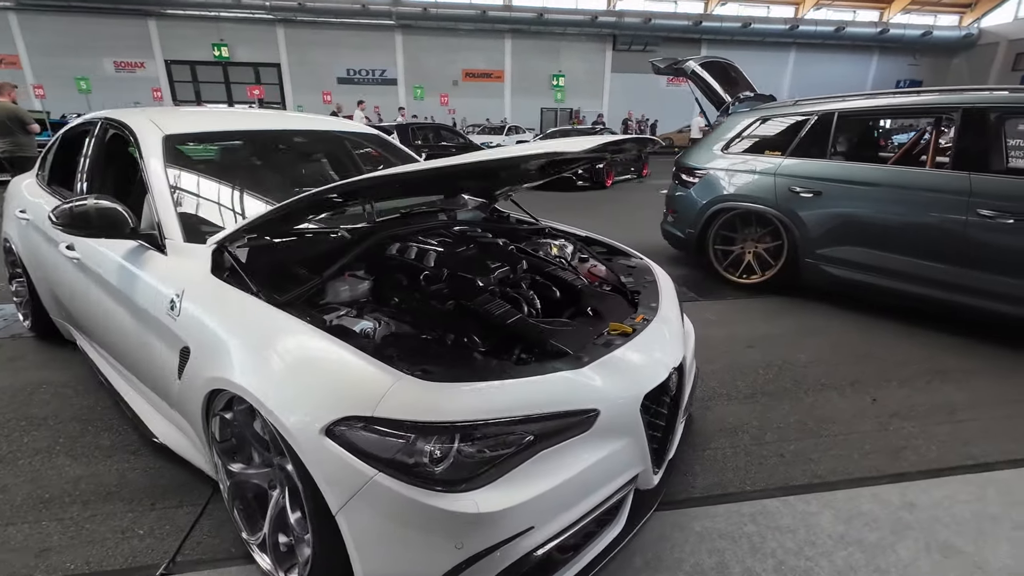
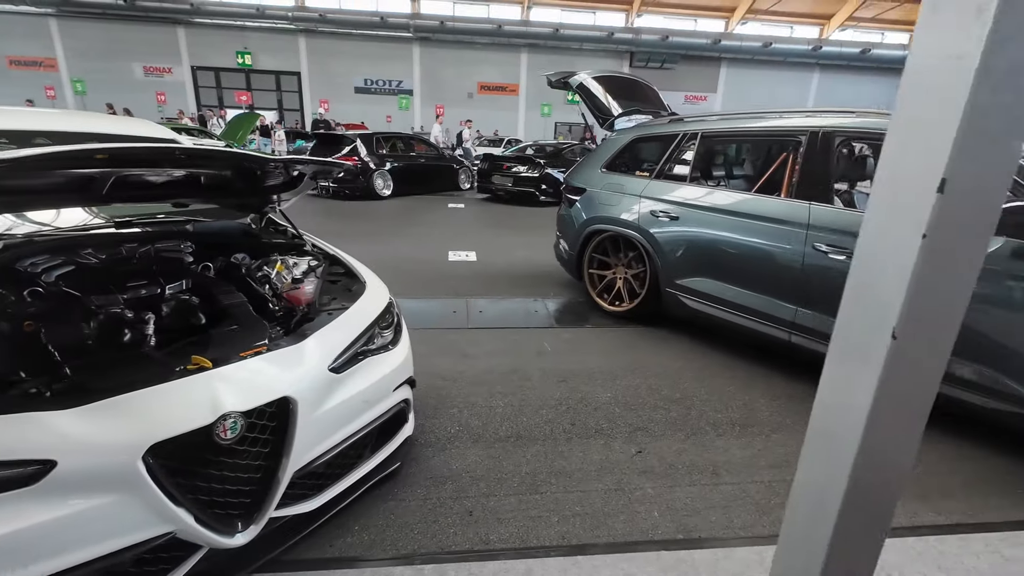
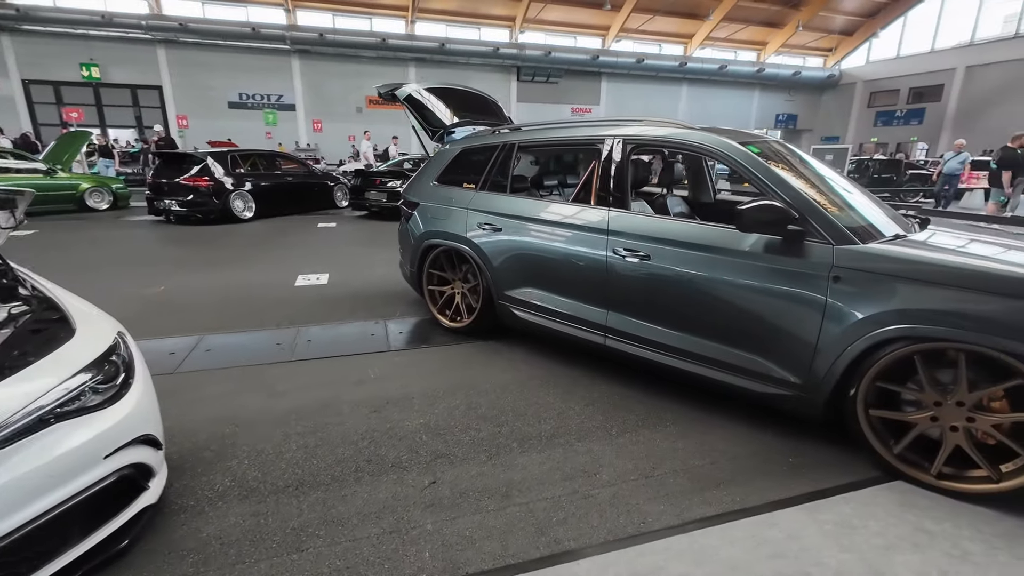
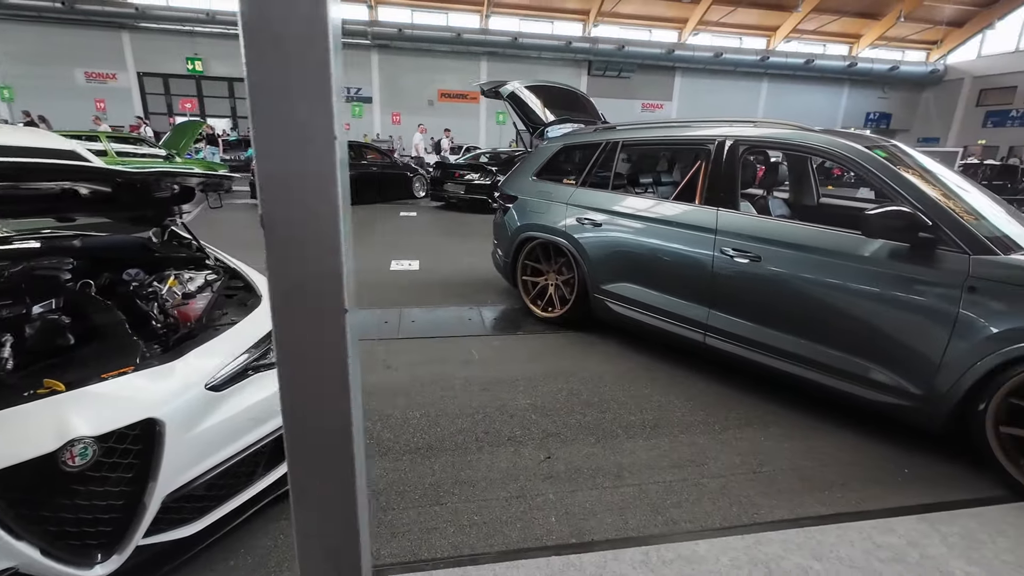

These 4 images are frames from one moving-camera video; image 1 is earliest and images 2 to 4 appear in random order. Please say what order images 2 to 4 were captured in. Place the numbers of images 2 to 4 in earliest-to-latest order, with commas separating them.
2, 4, 3
